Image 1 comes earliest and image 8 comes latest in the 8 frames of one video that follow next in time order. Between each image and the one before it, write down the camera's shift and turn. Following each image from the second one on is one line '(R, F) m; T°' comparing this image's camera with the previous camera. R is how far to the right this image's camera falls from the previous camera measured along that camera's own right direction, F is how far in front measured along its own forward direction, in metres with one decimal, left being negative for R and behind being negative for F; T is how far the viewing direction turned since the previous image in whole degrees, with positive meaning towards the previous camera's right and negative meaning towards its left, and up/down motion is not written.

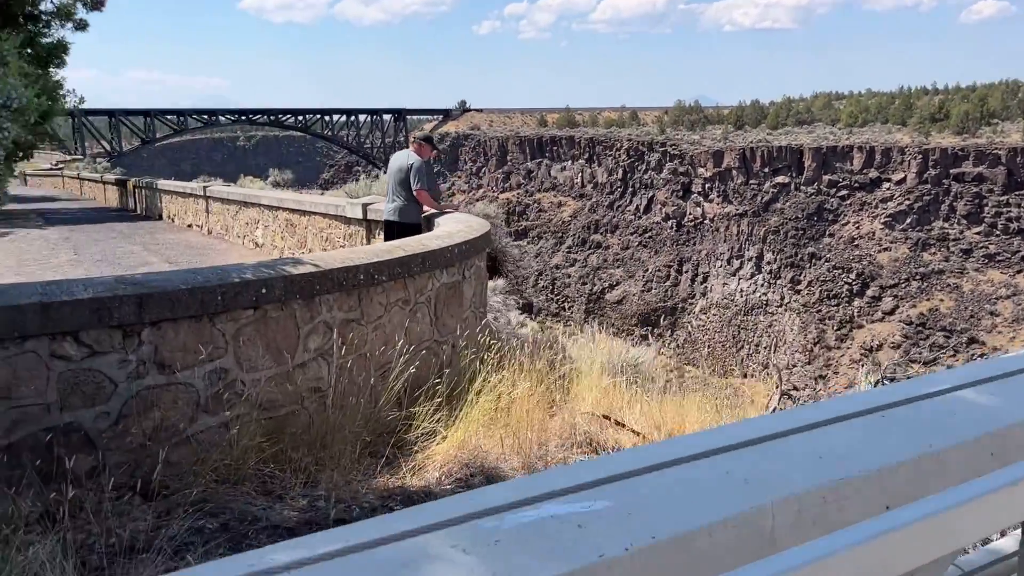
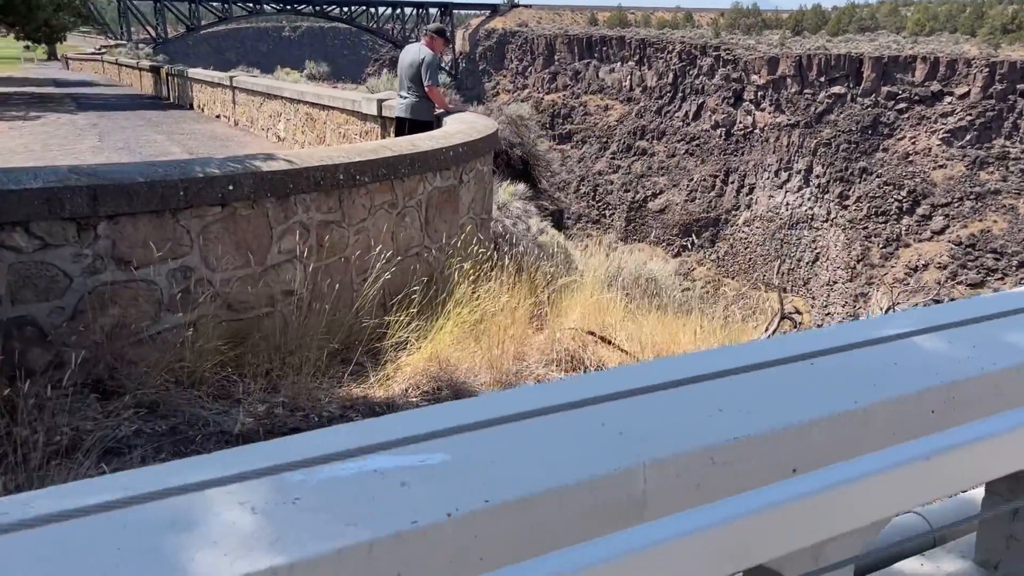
(+0.2, +0.2) m; -3°
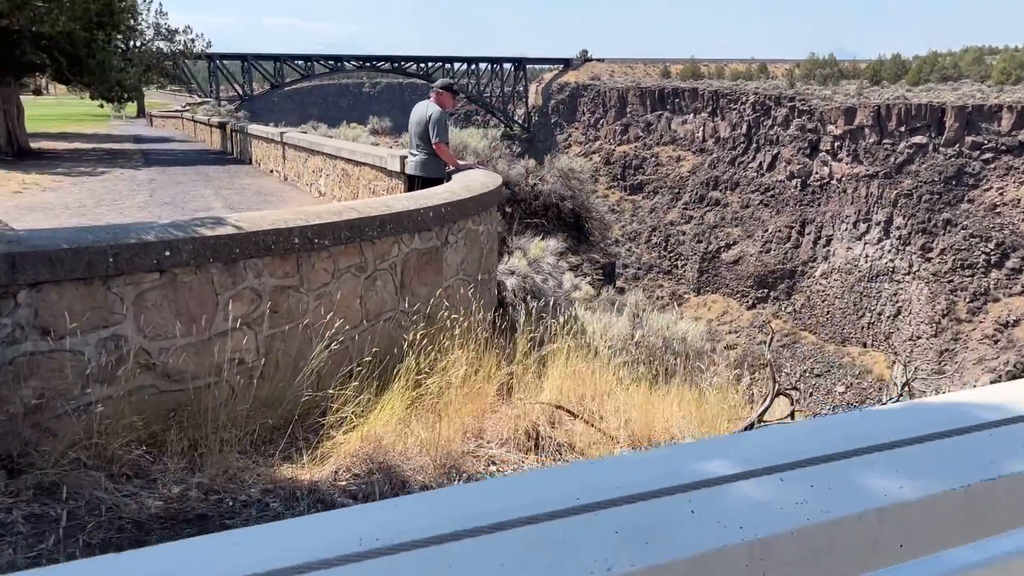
(+0.4, +0.2) m; -5°
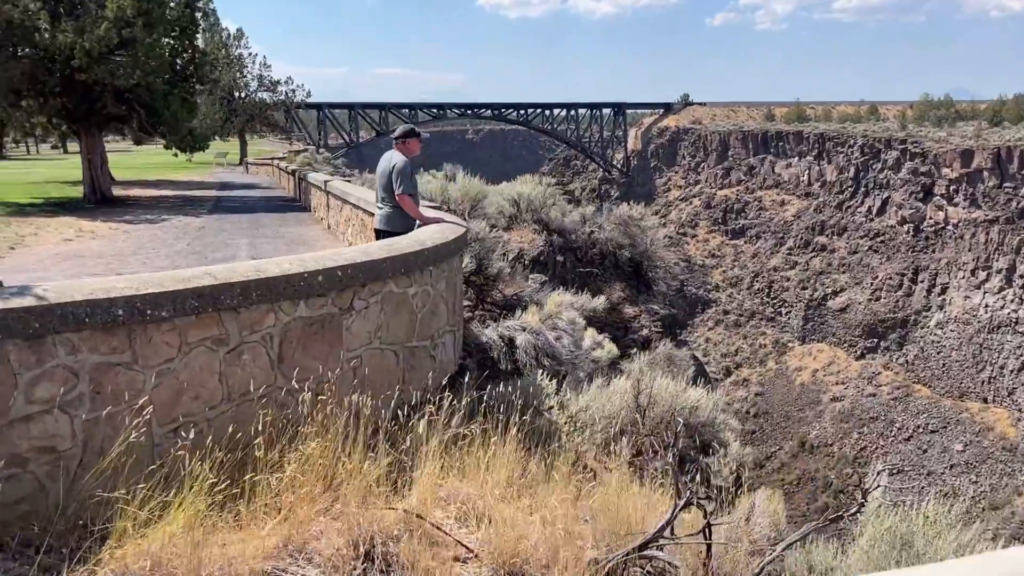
(+0.7, +0.5) m; -7°
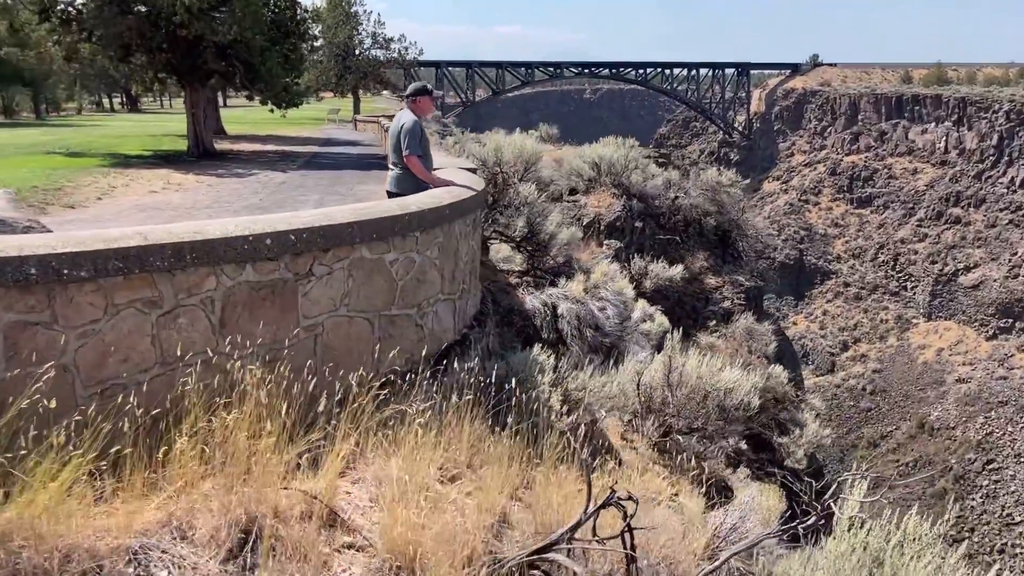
(+0.5, +0.2) m; -7°
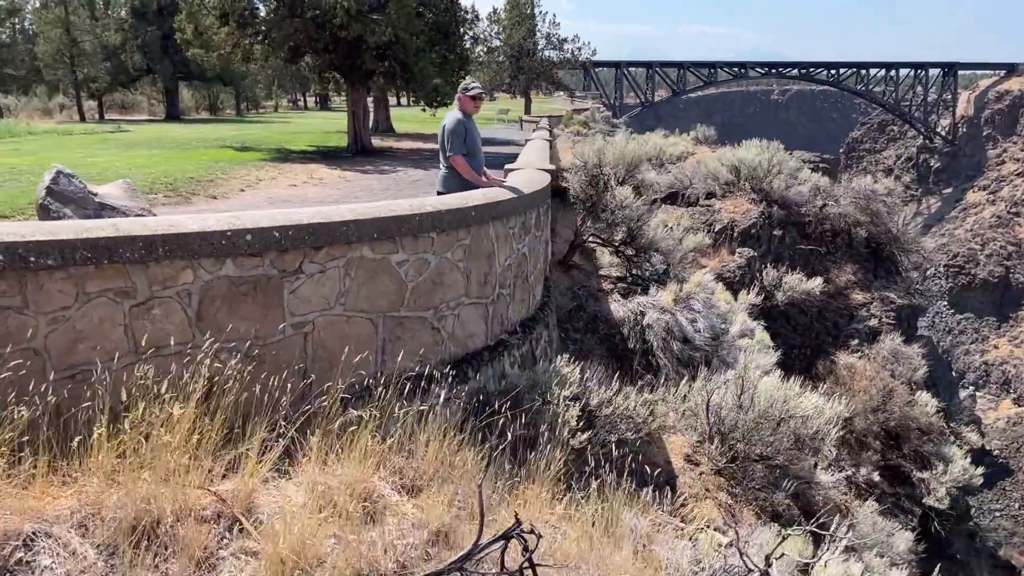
(+0.7, +0.2) m; -11°
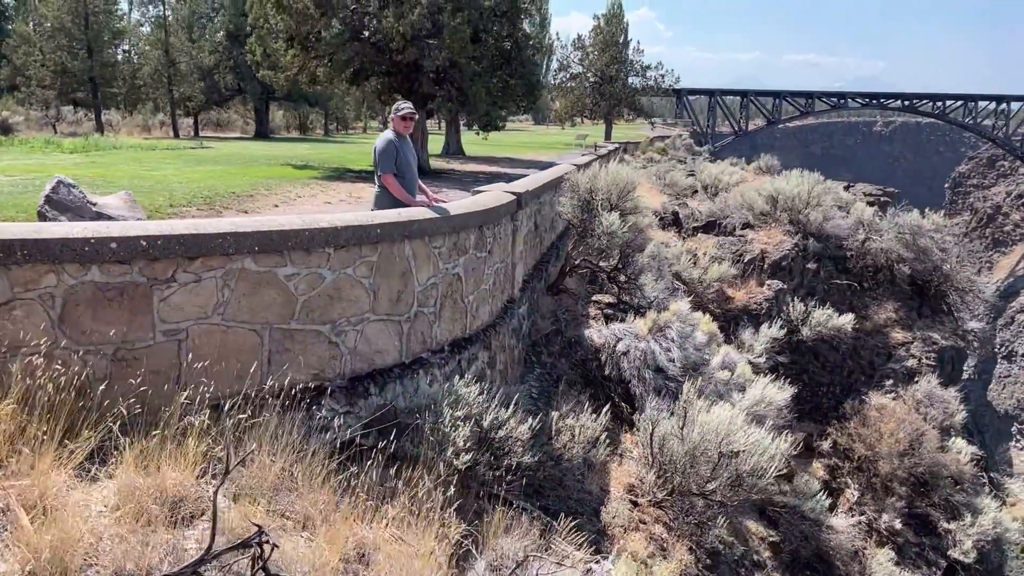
(+0.8, 0.0) m; -6°
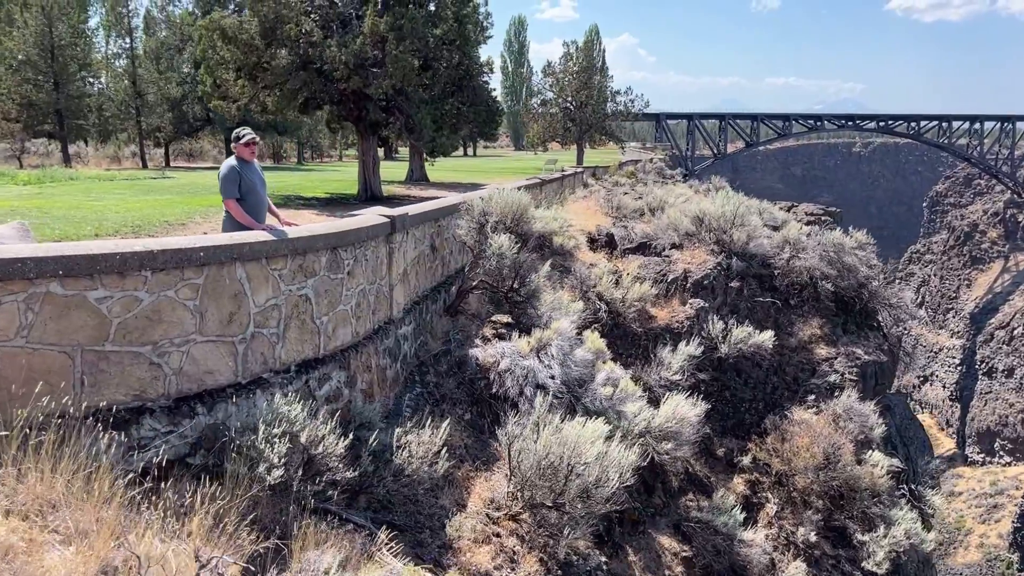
(+0.8, -0.1) m; +1°
